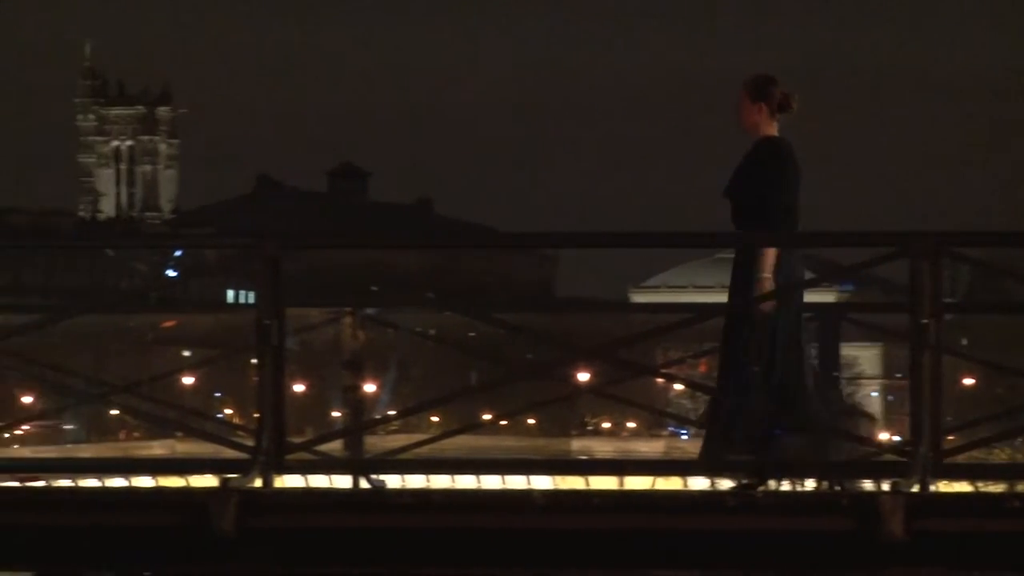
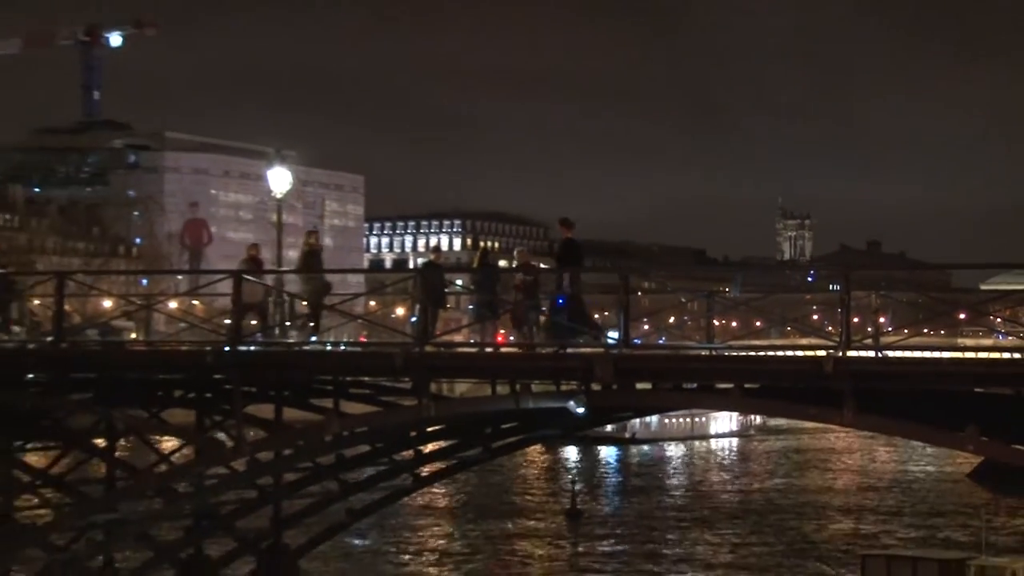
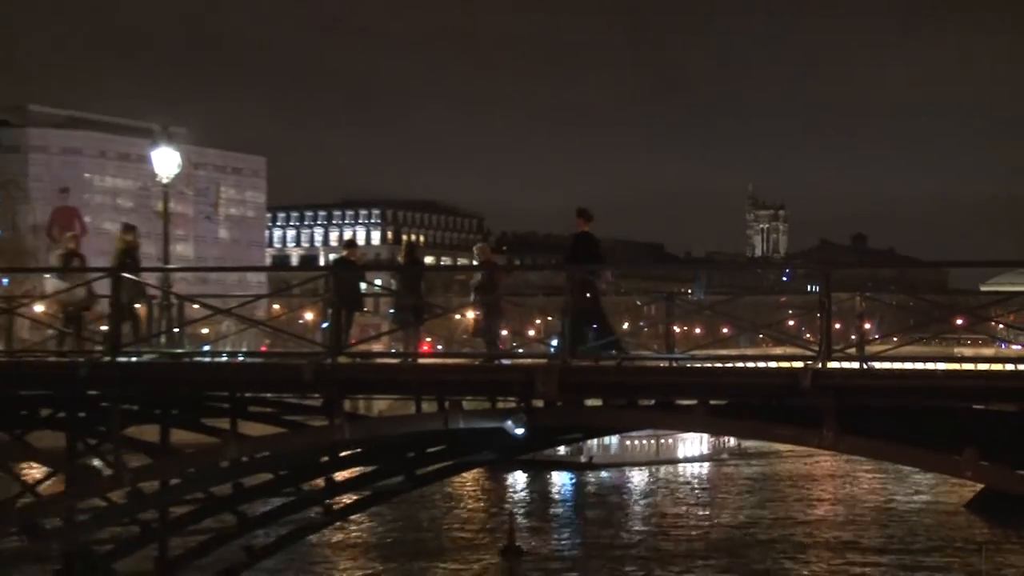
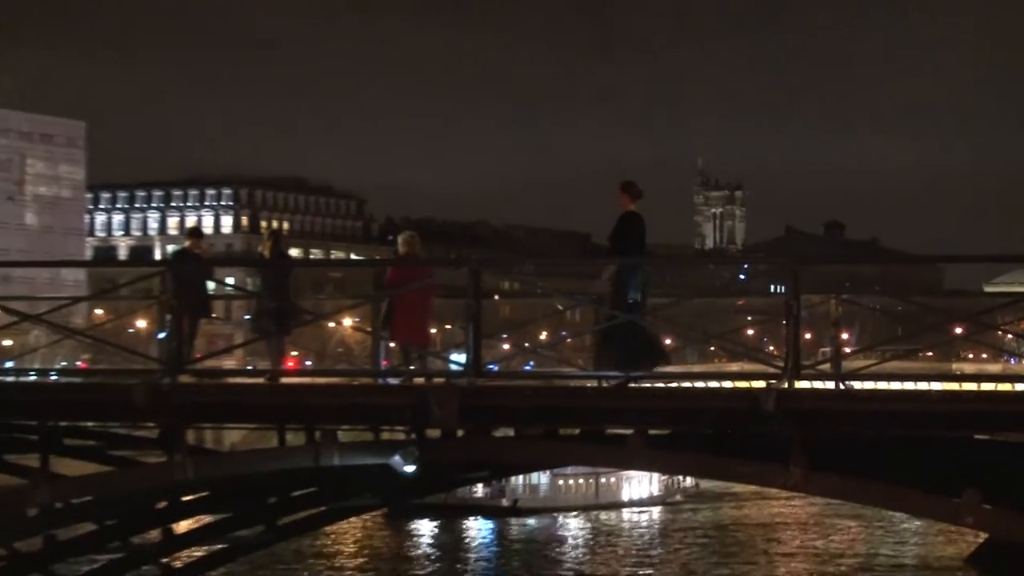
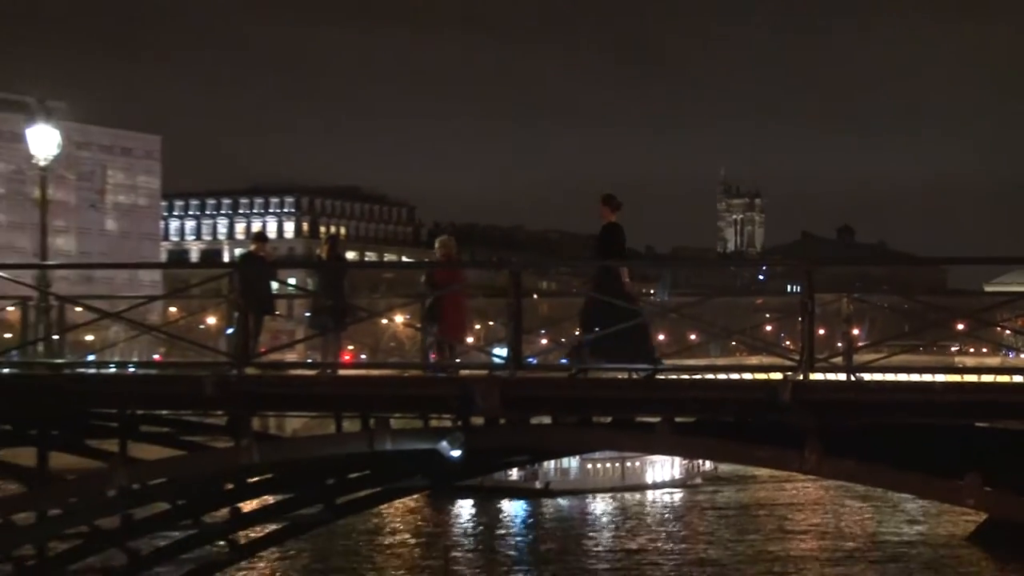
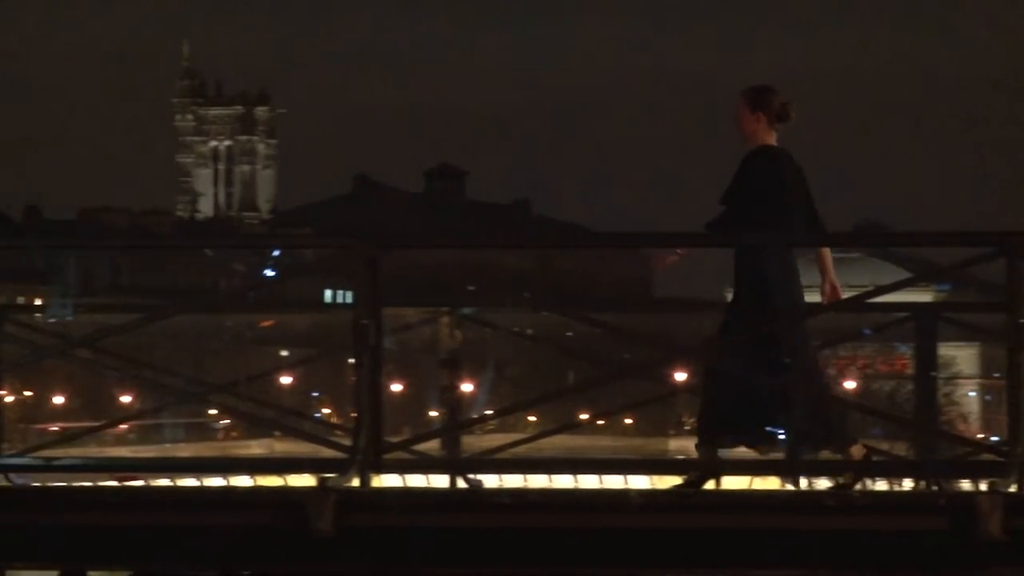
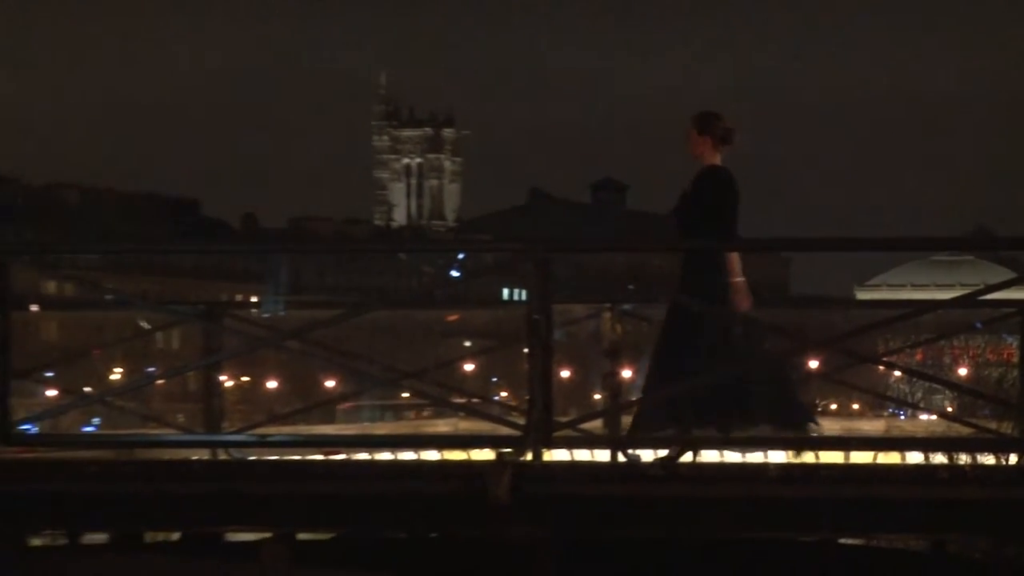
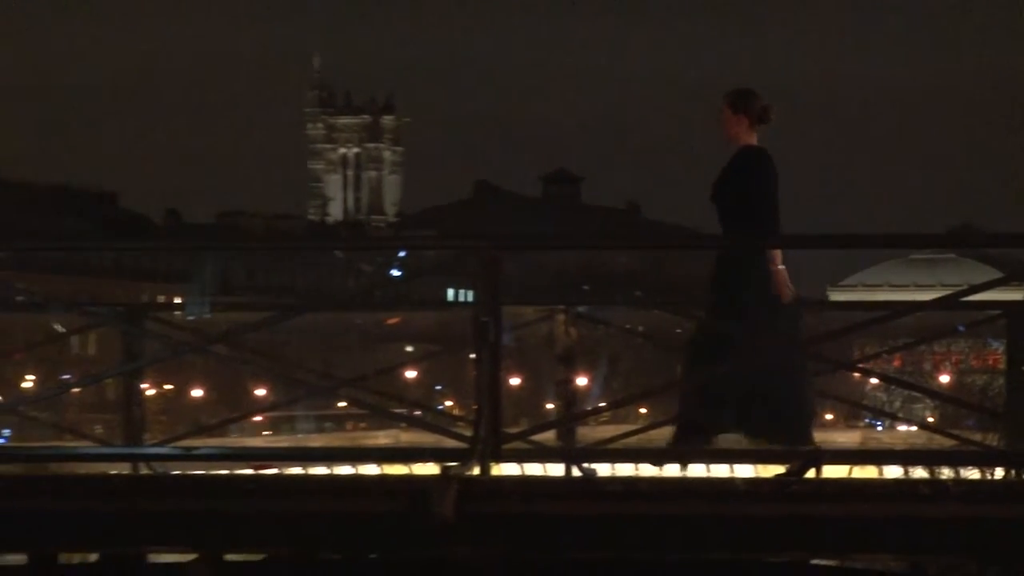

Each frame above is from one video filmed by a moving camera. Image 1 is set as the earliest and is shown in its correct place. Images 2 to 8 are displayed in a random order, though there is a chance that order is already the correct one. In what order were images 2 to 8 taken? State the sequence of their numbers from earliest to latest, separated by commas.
6, 8, 7, 4, 5, 3, 2
